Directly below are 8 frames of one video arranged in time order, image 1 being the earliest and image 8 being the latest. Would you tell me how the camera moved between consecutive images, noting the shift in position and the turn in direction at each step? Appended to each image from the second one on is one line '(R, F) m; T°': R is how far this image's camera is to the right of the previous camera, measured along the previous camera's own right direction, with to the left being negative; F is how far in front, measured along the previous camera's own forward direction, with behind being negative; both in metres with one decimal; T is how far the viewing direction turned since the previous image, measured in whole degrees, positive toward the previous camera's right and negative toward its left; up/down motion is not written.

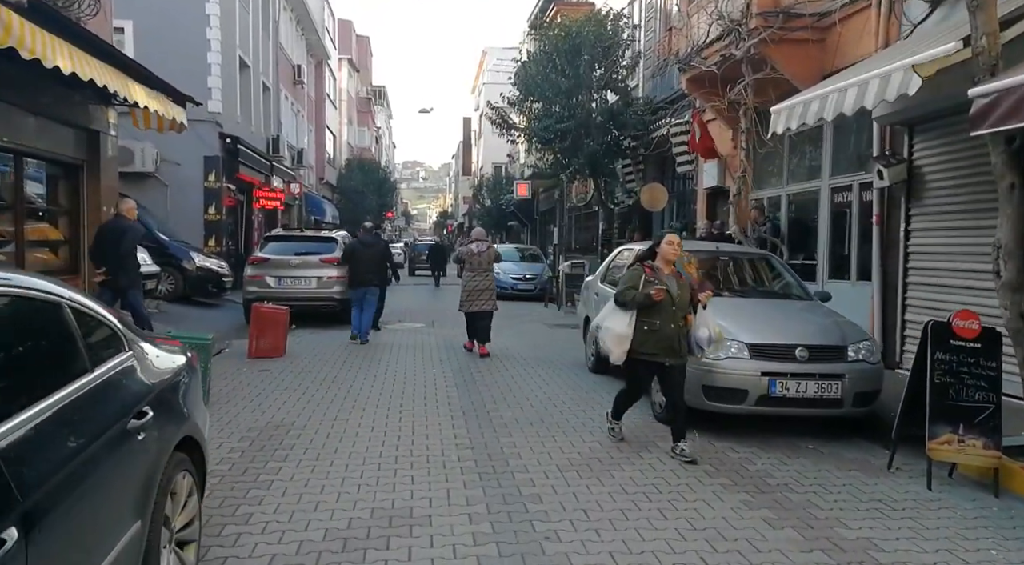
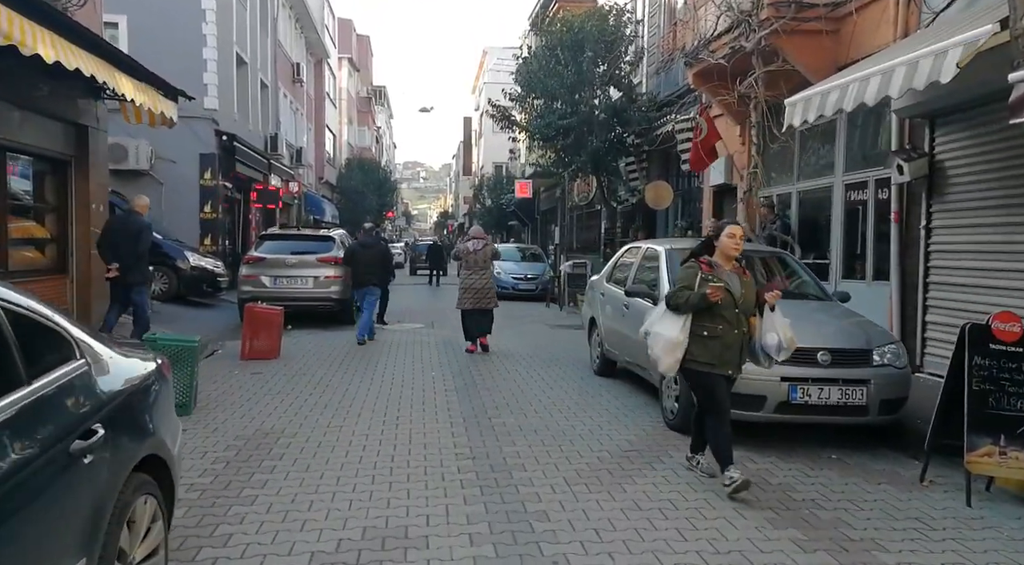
(0.0, +0.4) m; 0°
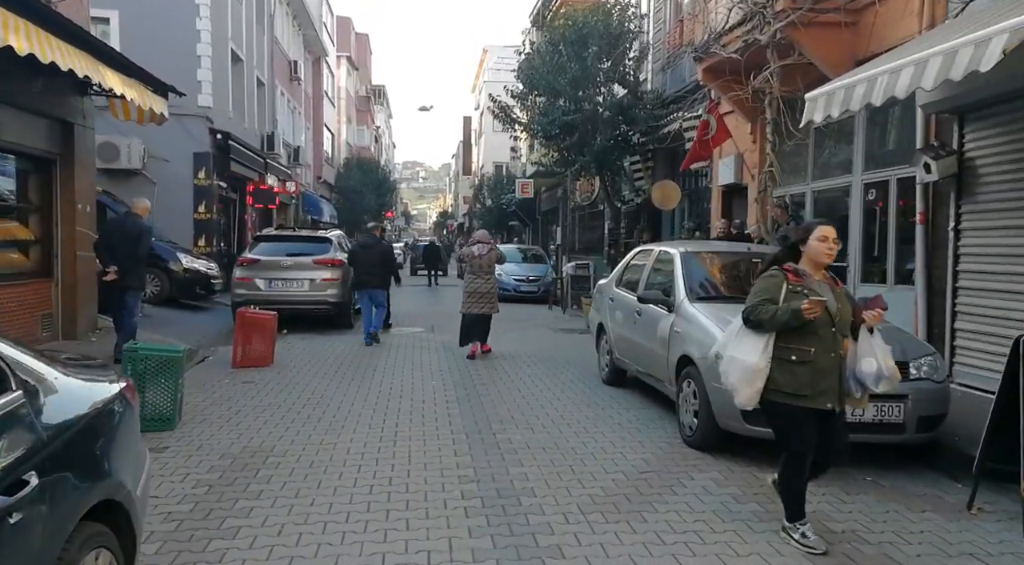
(-0.1, +0.5) m; 0°
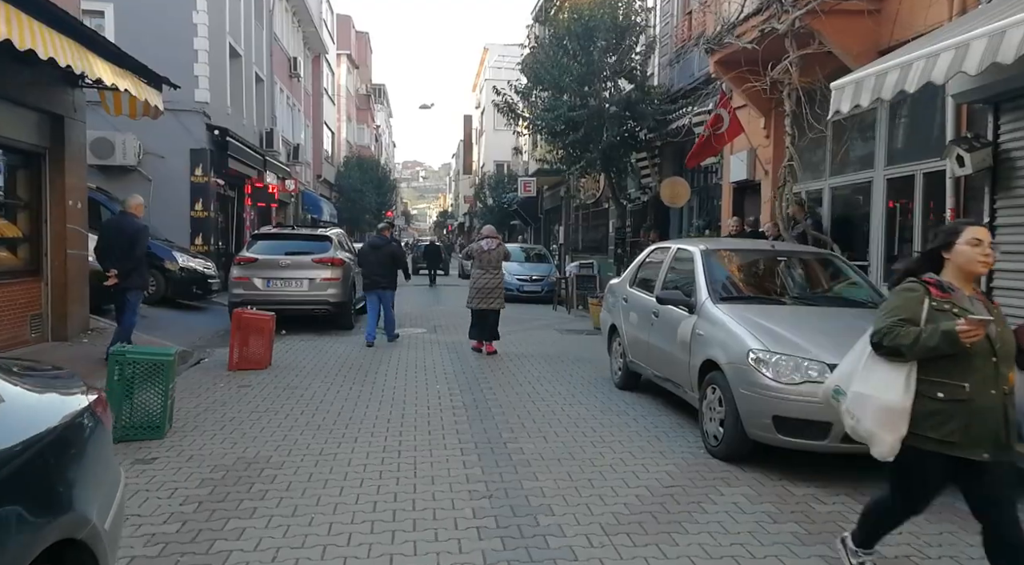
(-0.1, +0.4) m; 0°
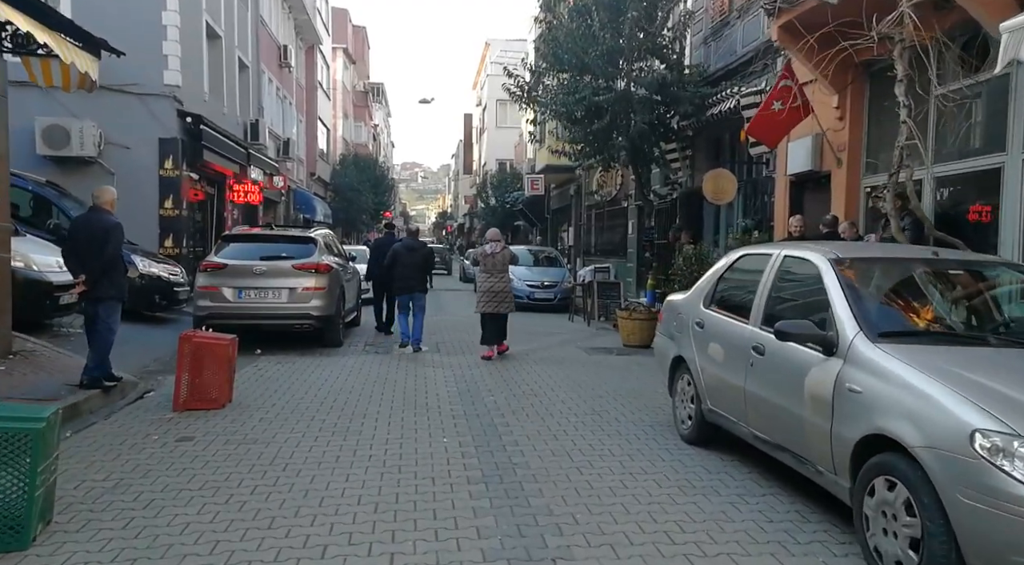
(-0.3, +2.3) m; 0°
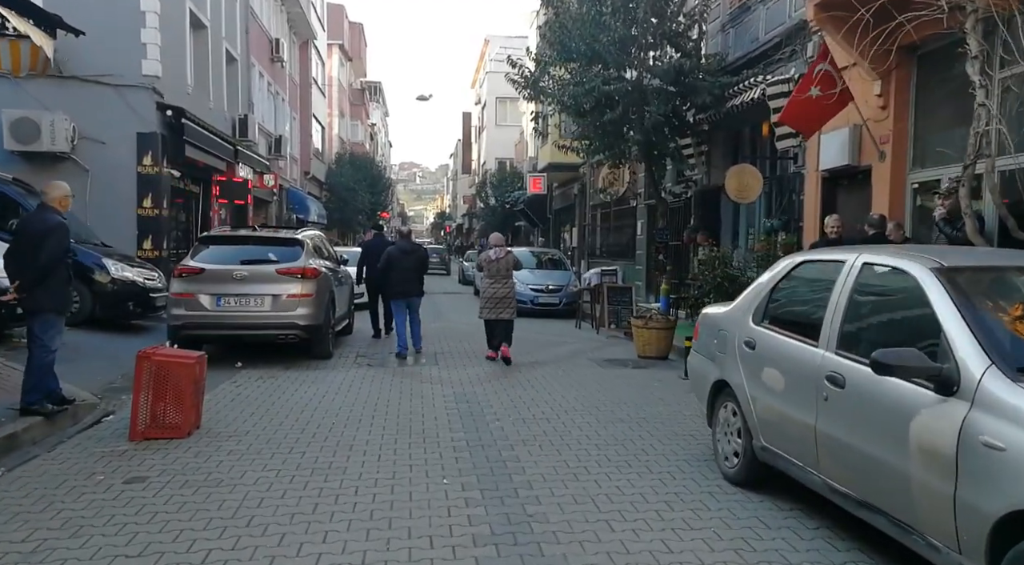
(-0.1, +1.1) m; 0°
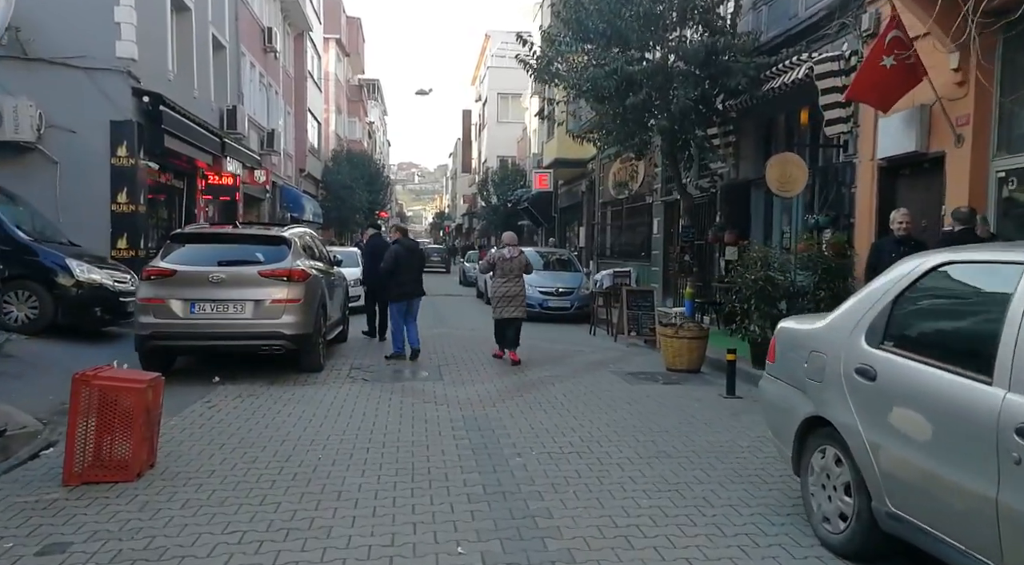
(-0.2, +1.4) m; 0°
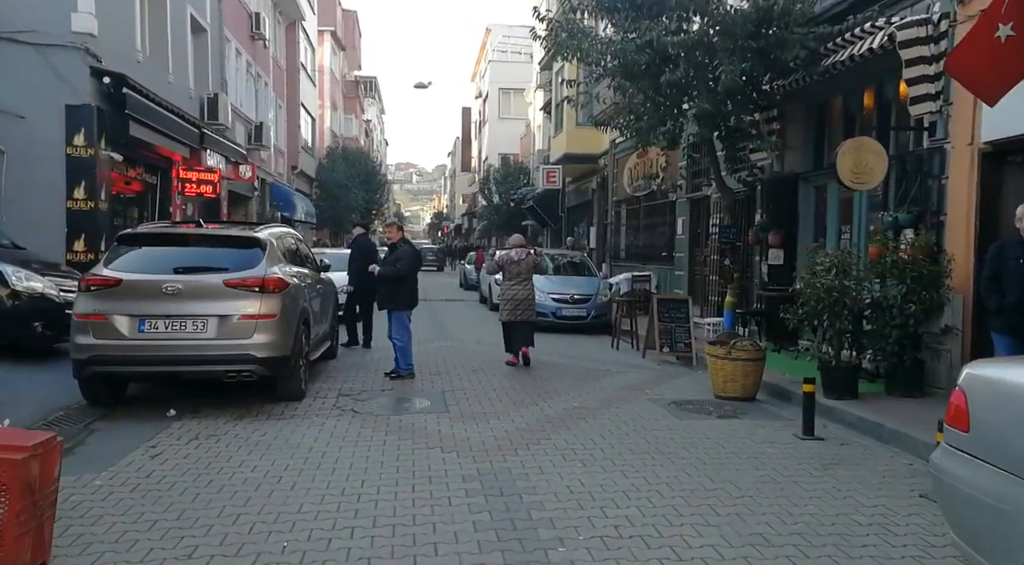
(-0.2, +1.8) m; 0°
